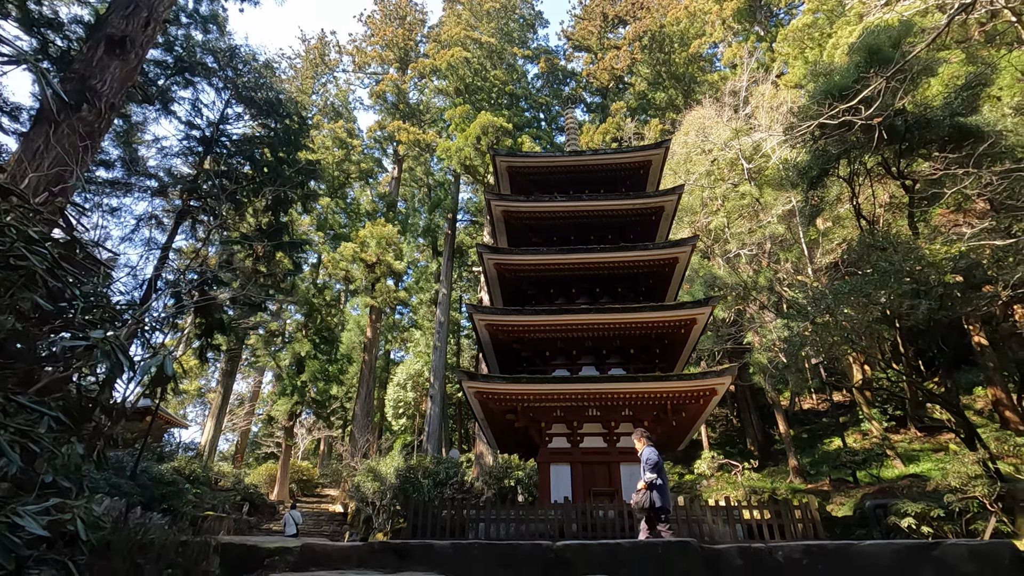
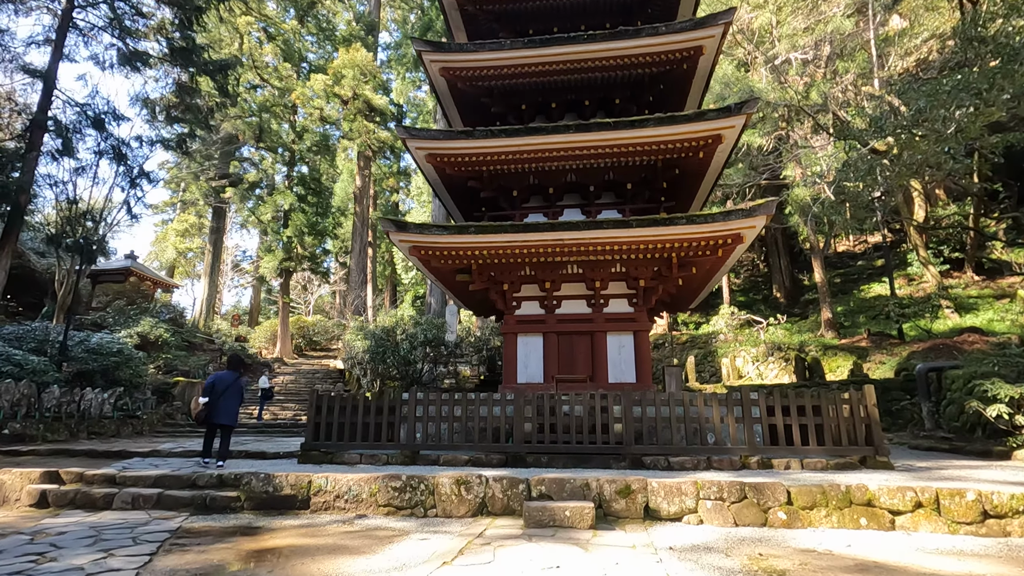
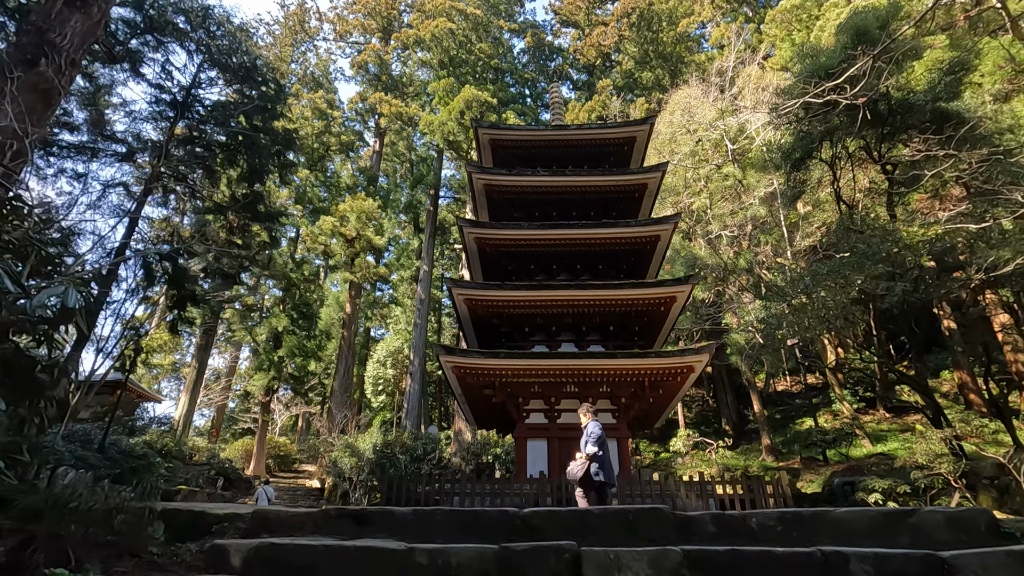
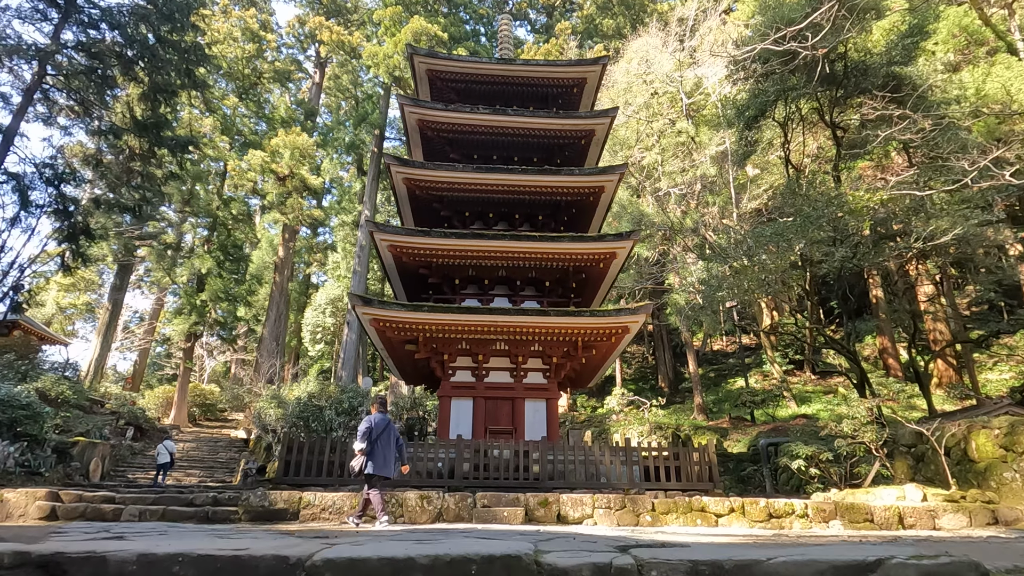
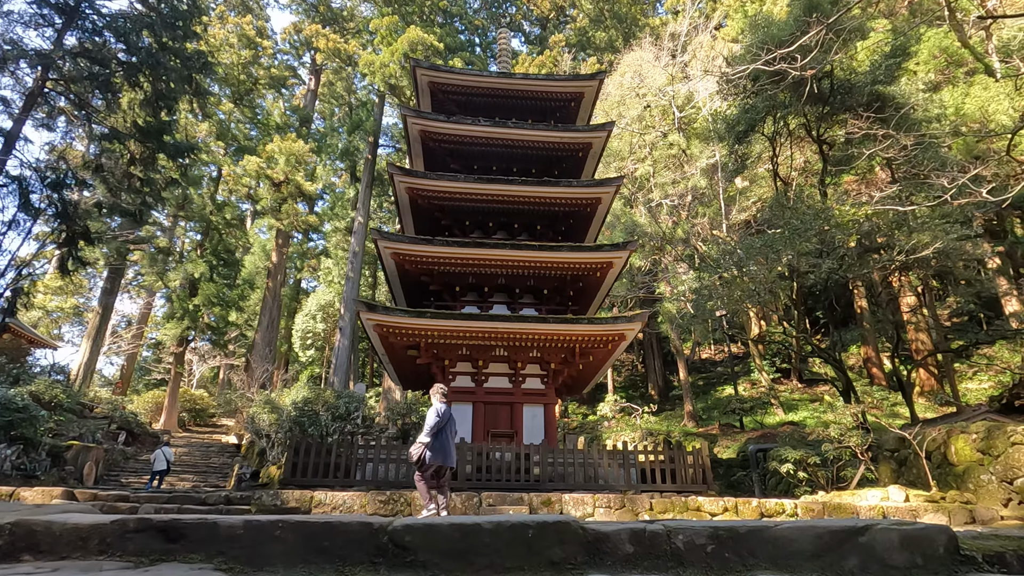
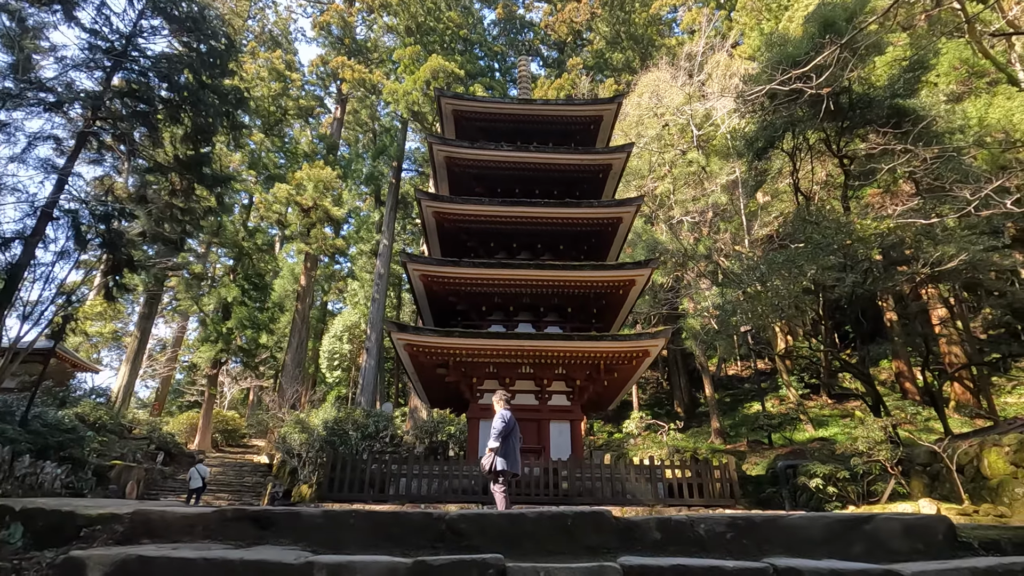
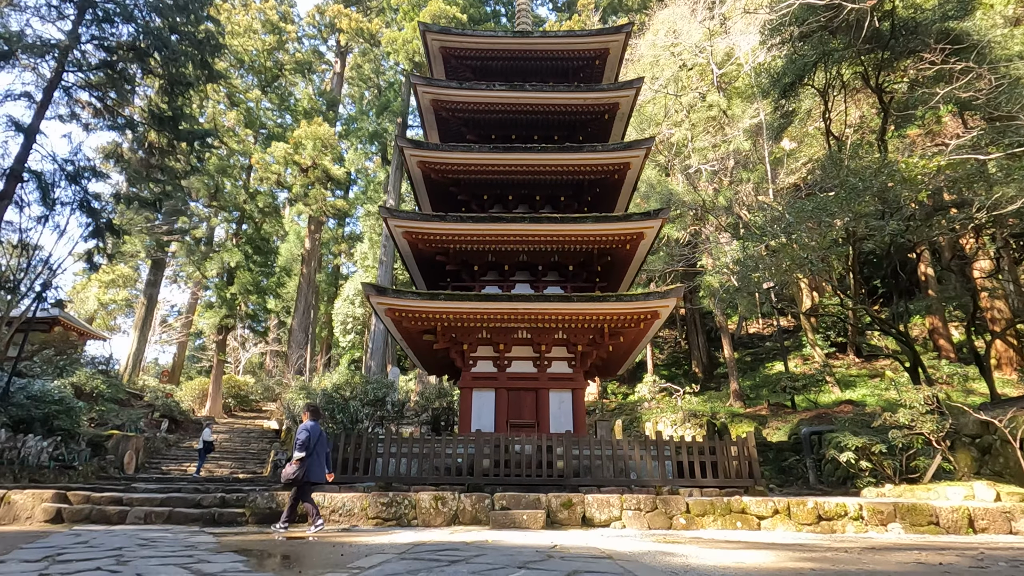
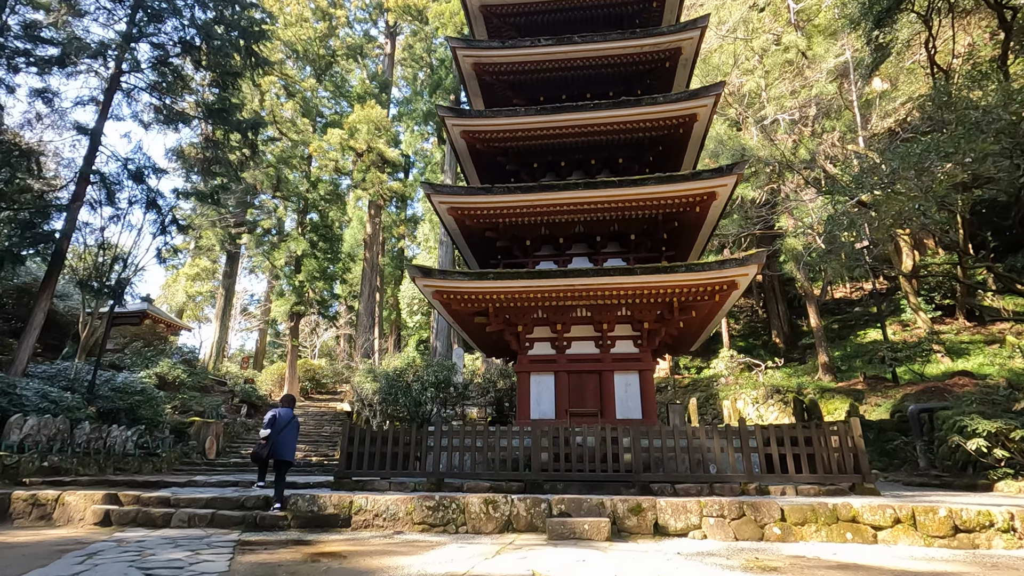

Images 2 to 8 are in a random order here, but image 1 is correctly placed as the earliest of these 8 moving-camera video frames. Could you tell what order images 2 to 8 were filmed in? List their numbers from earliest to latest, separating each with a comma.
3, 6, 5, 4, 7, 8, 2
